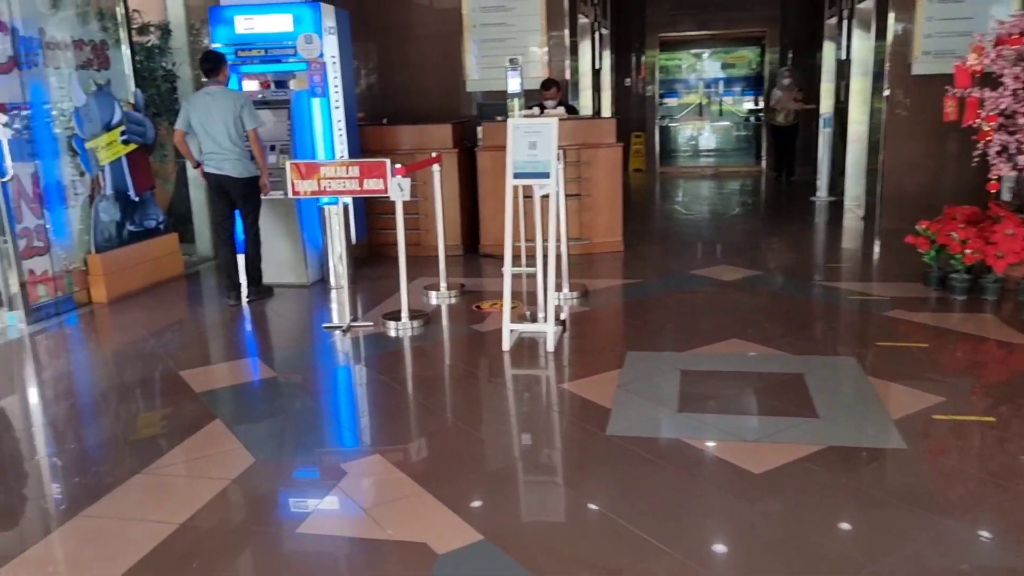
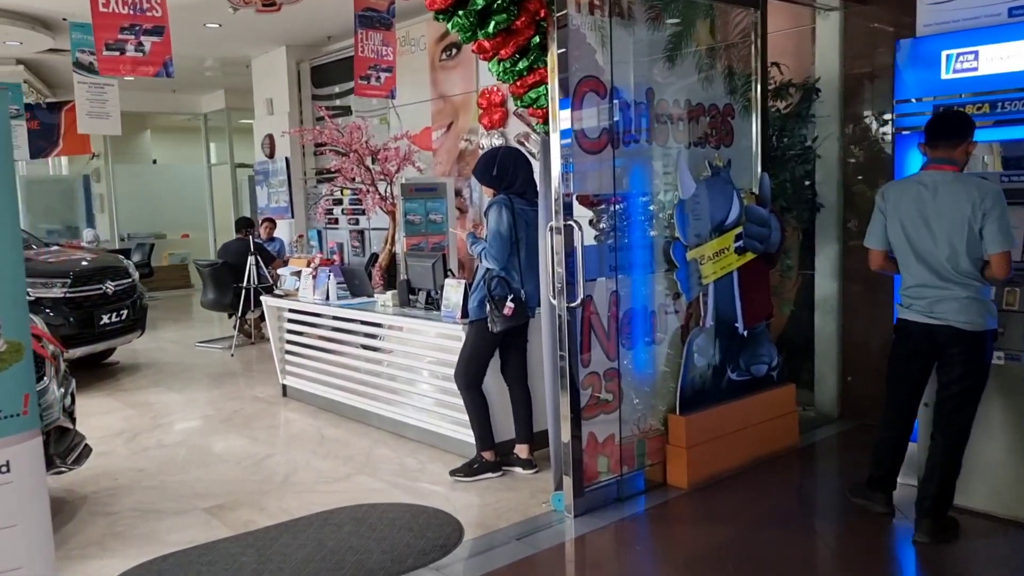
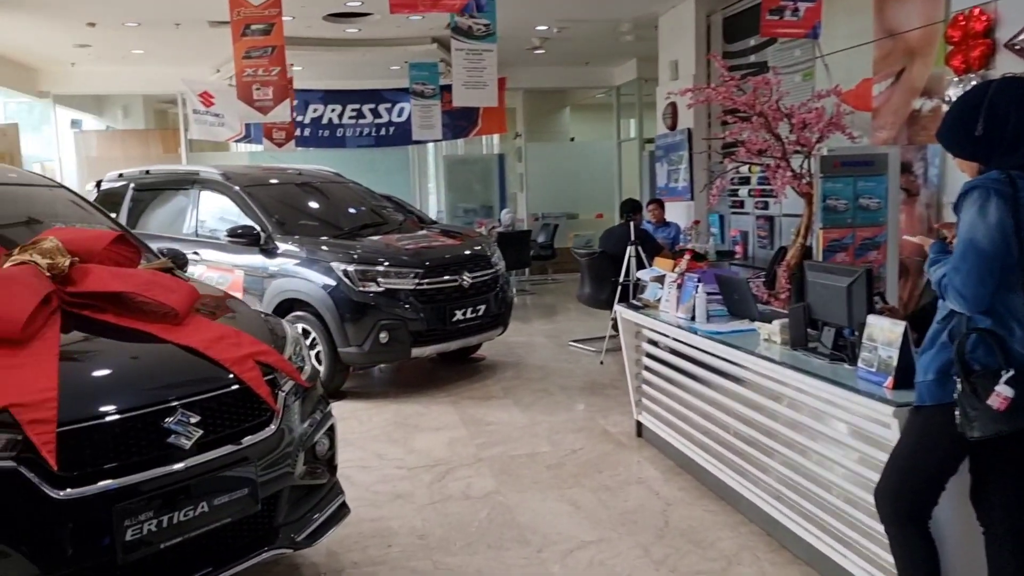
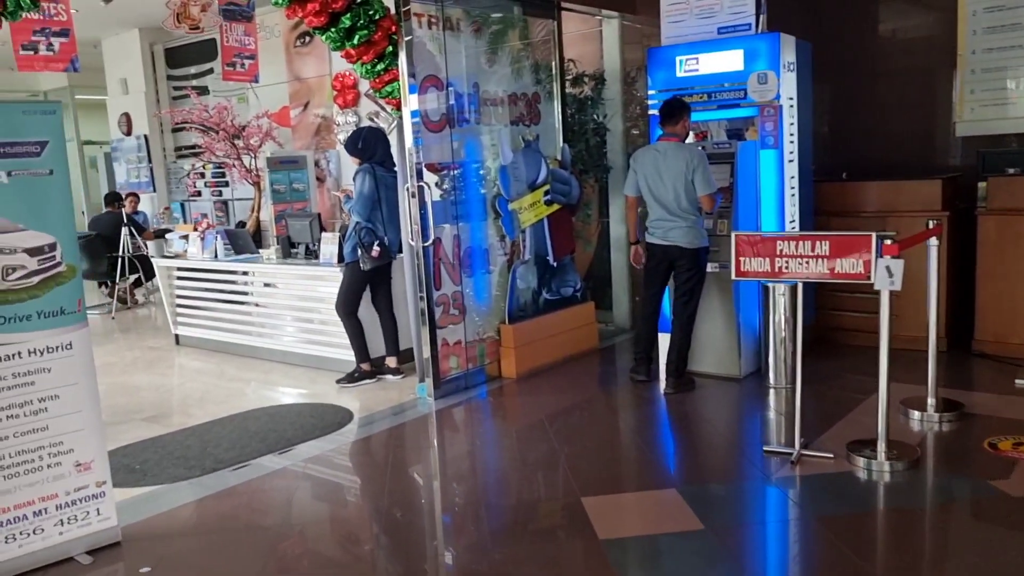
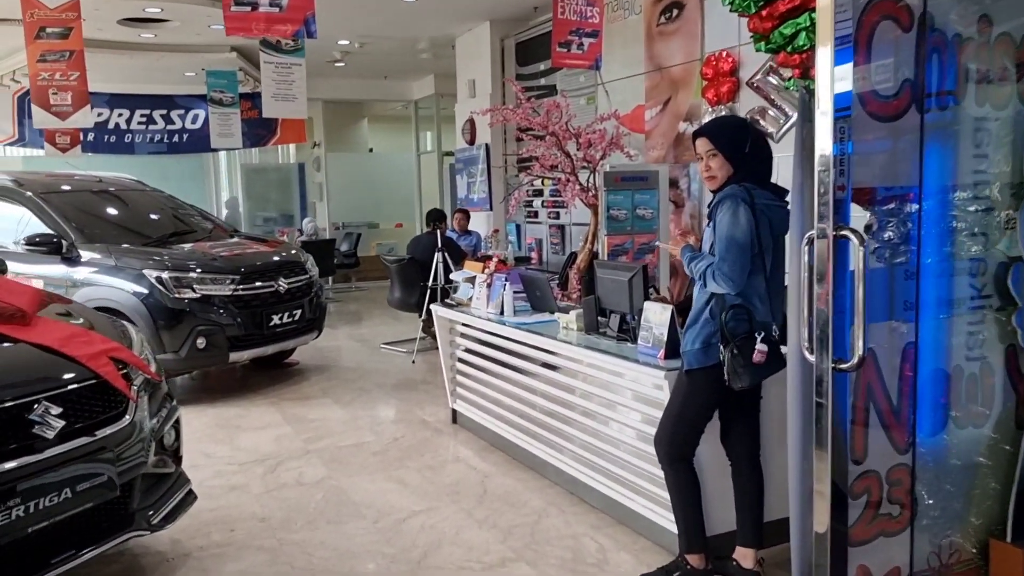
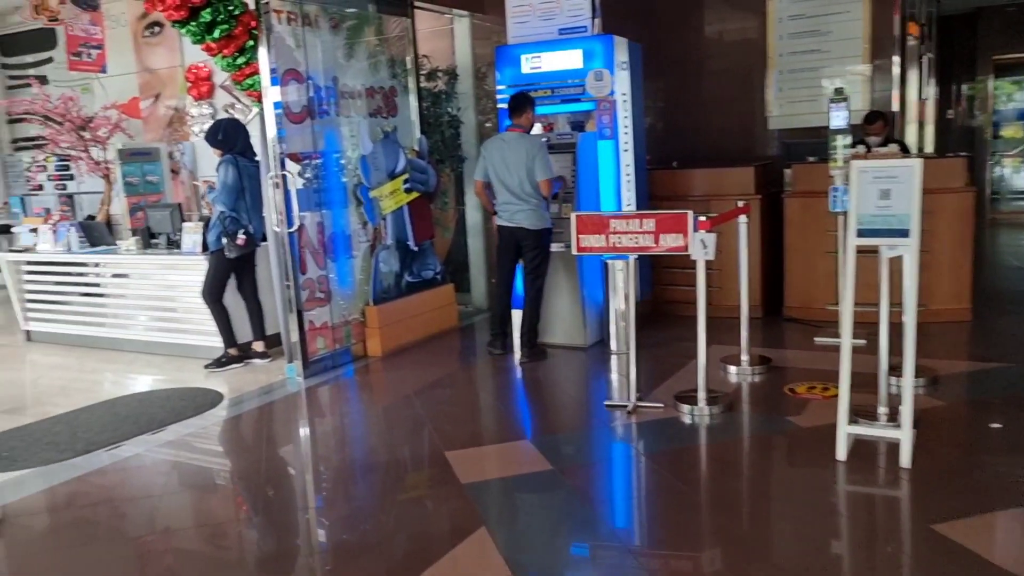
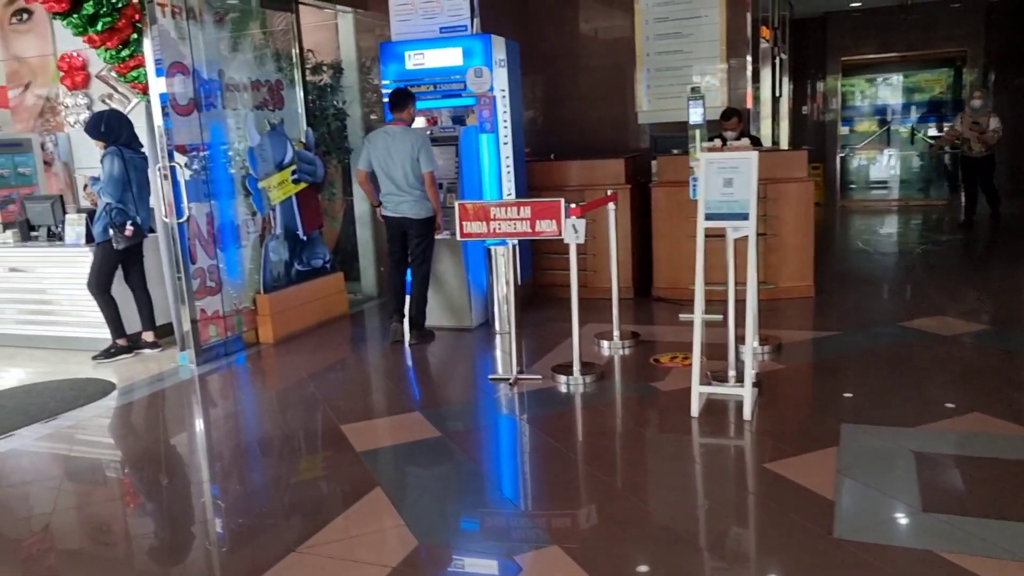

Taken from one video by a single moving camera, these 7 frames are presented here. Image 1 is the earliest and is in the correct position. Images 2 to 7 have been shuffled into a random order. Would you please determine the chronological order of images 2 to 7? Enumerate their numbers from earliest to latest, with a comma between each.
7, 6, 4, 2, 5, 3
